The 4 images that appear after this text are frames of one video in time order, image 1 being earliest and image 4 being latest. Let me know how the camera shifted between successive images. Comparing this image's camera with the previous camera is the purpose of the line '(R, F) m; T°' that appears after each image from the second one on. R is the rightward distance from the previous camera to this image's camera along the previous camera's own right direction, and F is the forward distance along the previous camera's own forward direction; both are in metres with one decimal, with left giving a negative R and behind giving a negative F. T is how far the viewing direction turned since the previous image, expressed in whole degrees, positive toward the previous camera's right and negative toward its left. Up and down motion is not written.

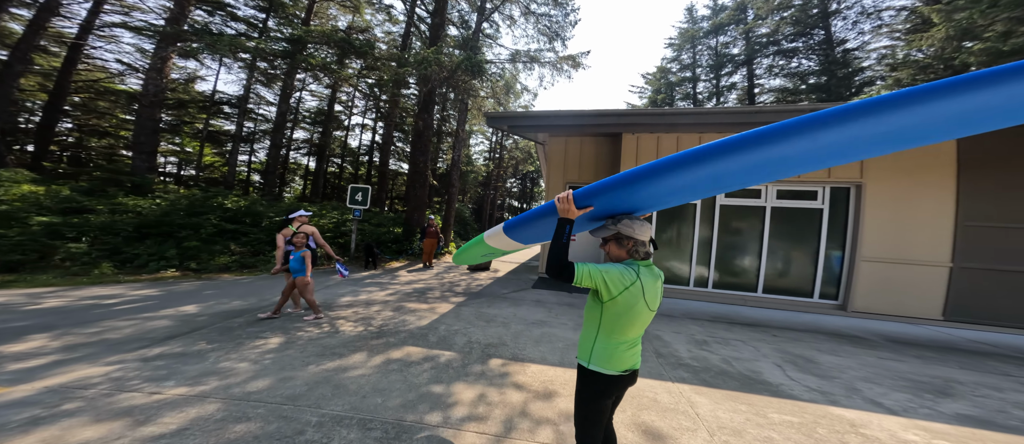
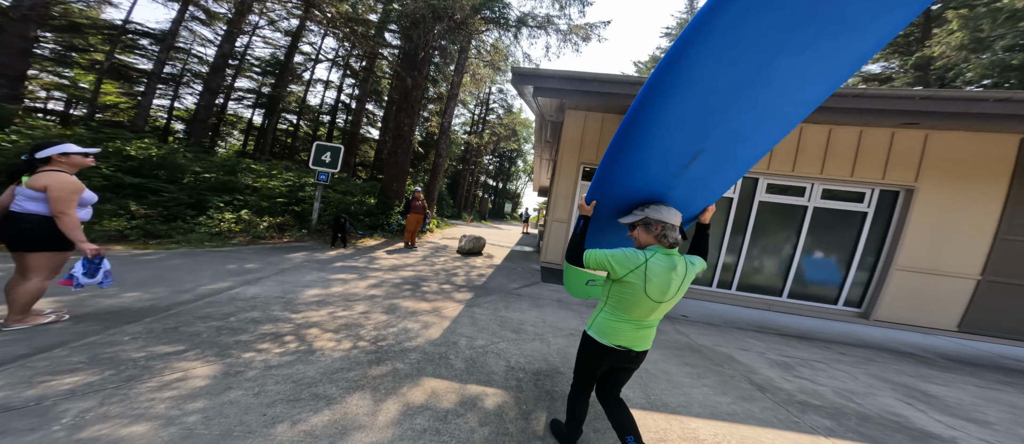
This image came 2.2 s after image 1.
(-1.1, +1.3) m; +8°
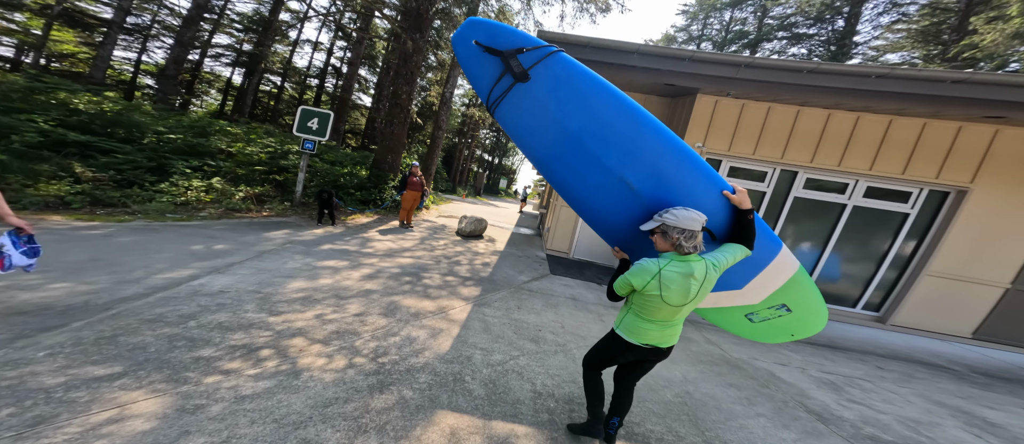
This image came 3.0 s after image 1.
(-0.4, +0.6) m; +2°
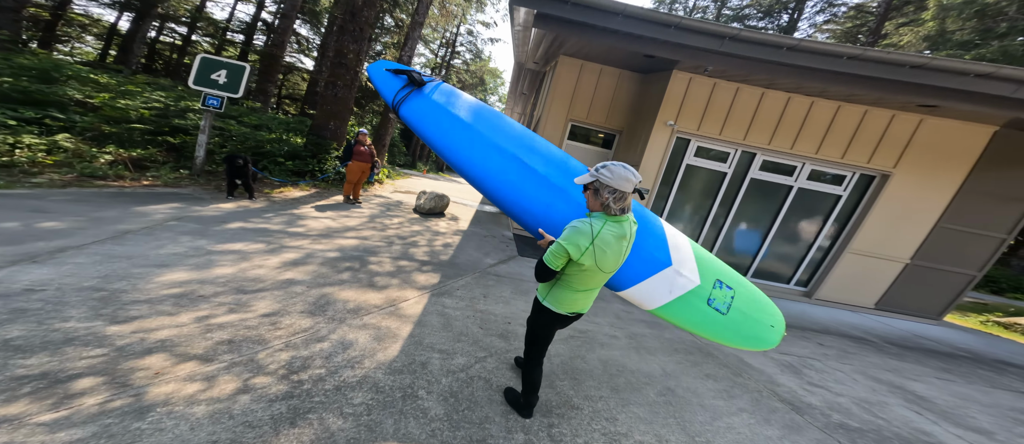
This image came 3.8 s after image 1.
(-0.1, +0.5) m; +9°
